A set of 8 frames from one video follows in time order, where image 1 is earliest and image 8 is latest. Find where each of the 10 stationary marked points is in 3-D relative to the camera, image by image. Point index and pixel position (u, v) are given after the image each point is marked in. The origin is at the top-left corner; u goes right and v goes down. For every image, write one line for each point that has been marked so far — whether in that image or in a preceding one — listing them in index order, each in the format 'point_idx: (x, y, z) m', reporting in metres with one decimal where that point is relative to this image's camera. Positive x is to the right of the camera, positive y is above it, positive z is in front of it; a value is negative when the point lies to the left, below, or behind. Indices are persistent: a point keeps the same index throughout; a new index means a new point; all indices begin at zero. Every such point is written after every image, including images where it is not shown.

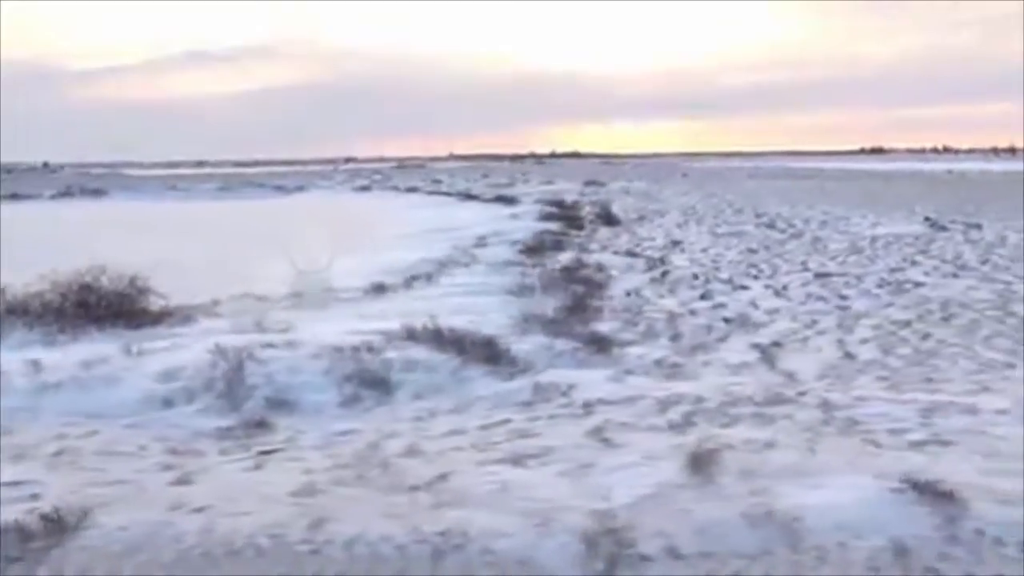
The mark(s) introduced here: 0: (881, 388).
0: (+5.3, -1.4, +10.9) m
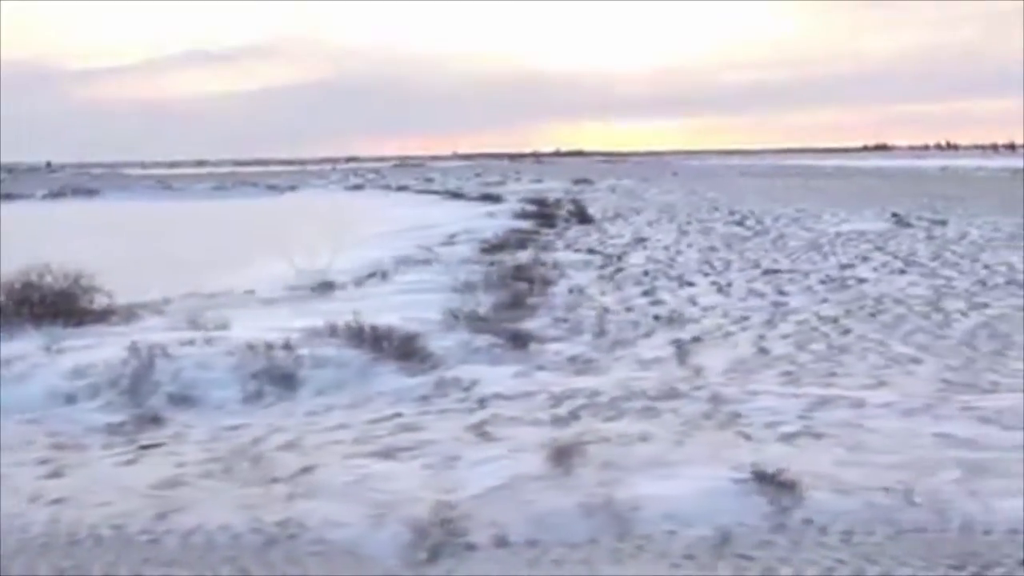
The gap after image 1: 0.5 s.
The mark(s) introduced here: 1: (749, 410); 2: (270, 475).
0: (+3.9, -1.4, +11.0) m
1: (+3.0, -1.6, +9.7) m
2: (-2.5, -2.0, +7.9) m
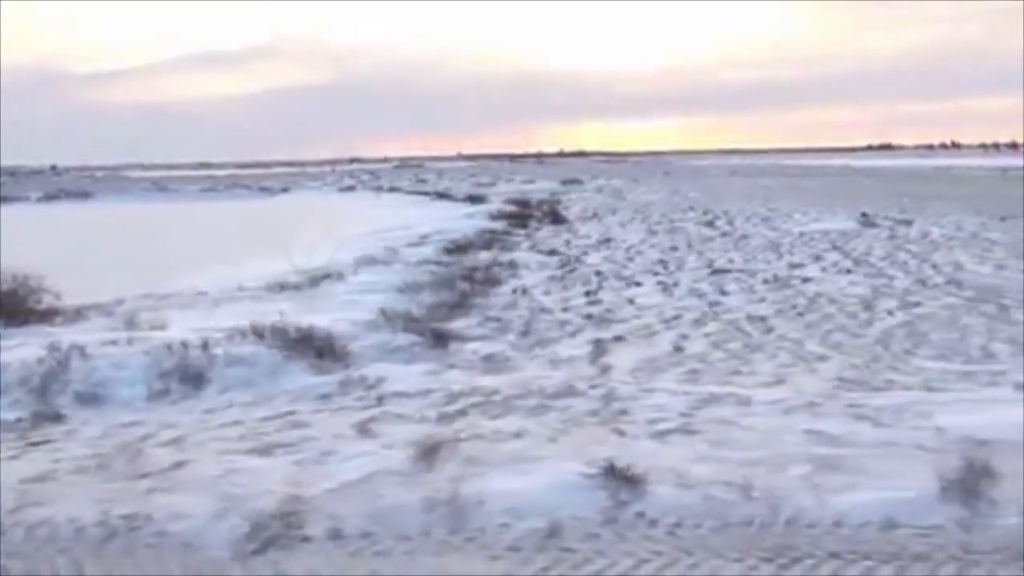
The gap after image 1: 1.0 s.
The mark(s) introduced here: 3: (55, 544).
0: (+2.5, -1.4, +11.2) m
1: (+1.6, -1.6, +9.9) m
2: (-4.0, -2.0, +8.0) m
3: (-3.9, -2.2, +6.5) m
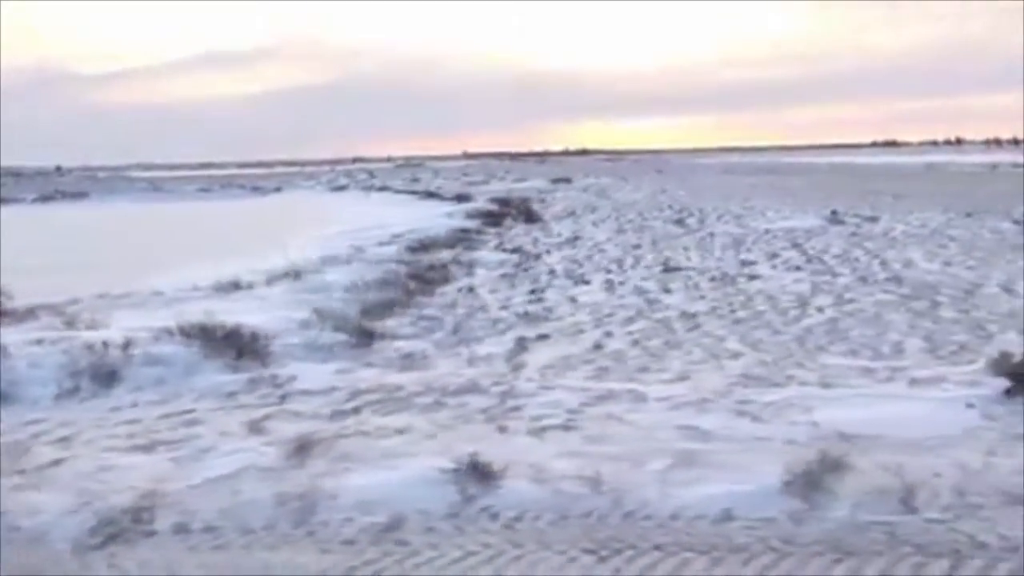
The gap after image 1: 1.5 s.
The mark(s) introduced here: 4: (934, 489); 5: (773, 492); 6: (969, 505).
0: (+1.1, -1.3, +11.3) m
1: (+0.2, -1.6, +10.0) m
2: (-5.4, -2.0, +8.2) m
3: (-5.4, -2.2, +6.7) m
4: (+4.0, -1.9, +7.1) m
5: (+2.4, -1.9, +7.0) m
6: (+4.1, -2.0, +6.8) m
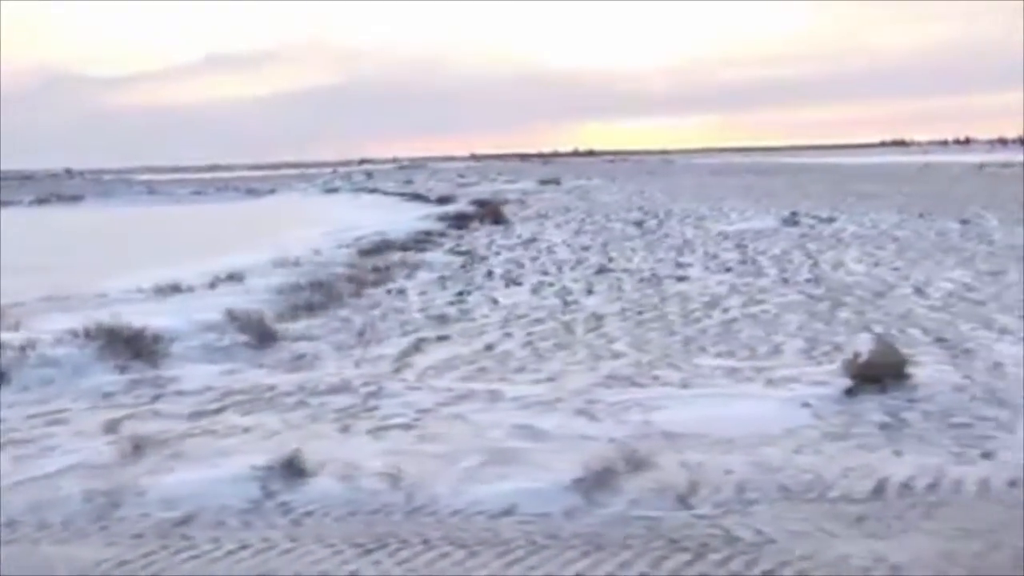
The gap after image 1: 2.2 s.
0: (-0.8, -1.4, +11.5) m
1: (-1.7, -1.6, +10.2) m
2: (-7.3, -2.0, +8.5) m
3: (-7.3, -2.3, +7.0) m
4: (+2.0, -1.9, +7.3) m
5: (+0.5, -1.9, +7.2) m
6: (+2.2, -2.0, +7.0) m
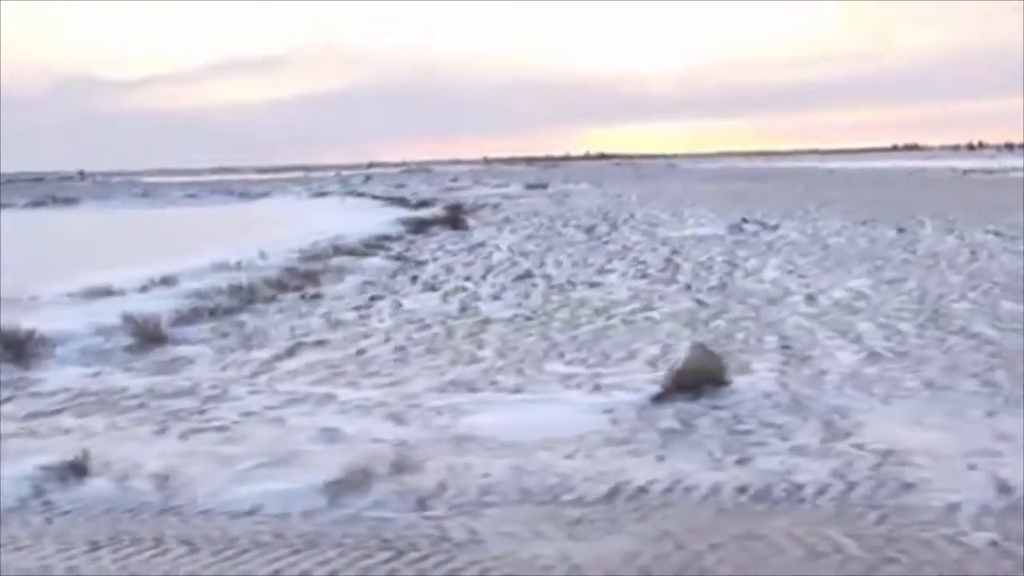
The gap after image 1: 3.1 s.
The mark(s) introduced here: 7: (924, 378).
0: (-3.2, -1.5, +11.8) m
1: (-4.1, -1.7, +10.5) m
2: (-9.8, -2.1, +8.9) m
3: (-9.8, -2.3, +7.4) m
4: (-0.5, -2.0, +7.5) m
5: (-2.0, -2.0, +7.5) m
6: (-0.3, -2.1, +7.2) m
7: (+5.6, -1.2, +10.3) m
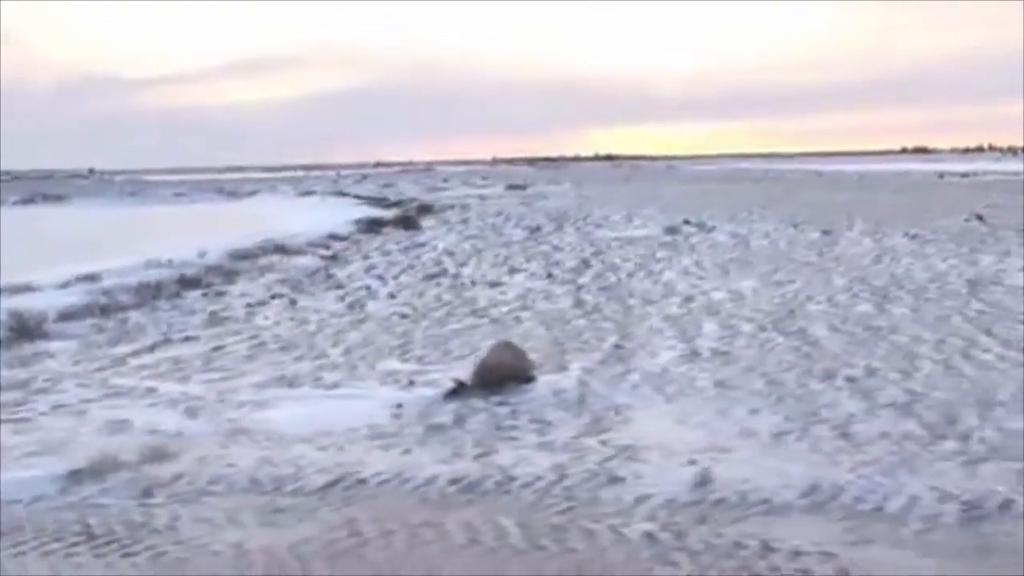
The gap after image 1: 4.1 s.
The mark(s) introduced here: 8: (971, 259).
0: (-5.9, -1.4, +12.2) m
1: (-6.9, -1.6, +10.9) m
2: (-12.5, -2.0, +9.3) m
3: (-12.5, -2.2, +7.7) m
4: (-3.2, -2.0, +7.8) m
5: (-4.8, -2.0, +7.8) m
6: (-3.1, -2.0, +7.5) m
7: (+2.9, -1.3, +10.5) m
8: (+12.1, +0.8, +19.7) m
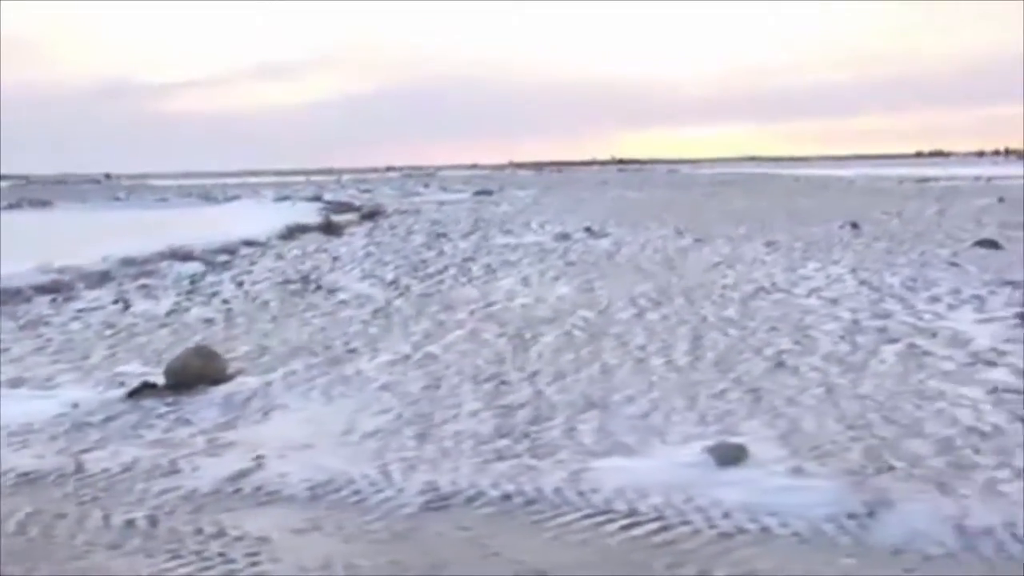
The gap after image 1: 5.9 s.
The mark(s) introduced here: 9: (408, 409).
0: (-10.5, -1.5, +12.9) m
1: (-11.5, -1.7, +11.7) m
2: (-17.2, -2.0, +10.2) m
3: (-17.3, -2.3, +8.6) m
4: (-7.9, -2.1, +8.5) m
5: (-9.5, -2.1, +8.5) m
6: (-7.8, -2.1, +8.2) m
7: (-1.8, -1.4, +11.1) m
8: (+7.6, +0.6, +20.2) m
9: (-1.3, -1.6, +9.8) m
